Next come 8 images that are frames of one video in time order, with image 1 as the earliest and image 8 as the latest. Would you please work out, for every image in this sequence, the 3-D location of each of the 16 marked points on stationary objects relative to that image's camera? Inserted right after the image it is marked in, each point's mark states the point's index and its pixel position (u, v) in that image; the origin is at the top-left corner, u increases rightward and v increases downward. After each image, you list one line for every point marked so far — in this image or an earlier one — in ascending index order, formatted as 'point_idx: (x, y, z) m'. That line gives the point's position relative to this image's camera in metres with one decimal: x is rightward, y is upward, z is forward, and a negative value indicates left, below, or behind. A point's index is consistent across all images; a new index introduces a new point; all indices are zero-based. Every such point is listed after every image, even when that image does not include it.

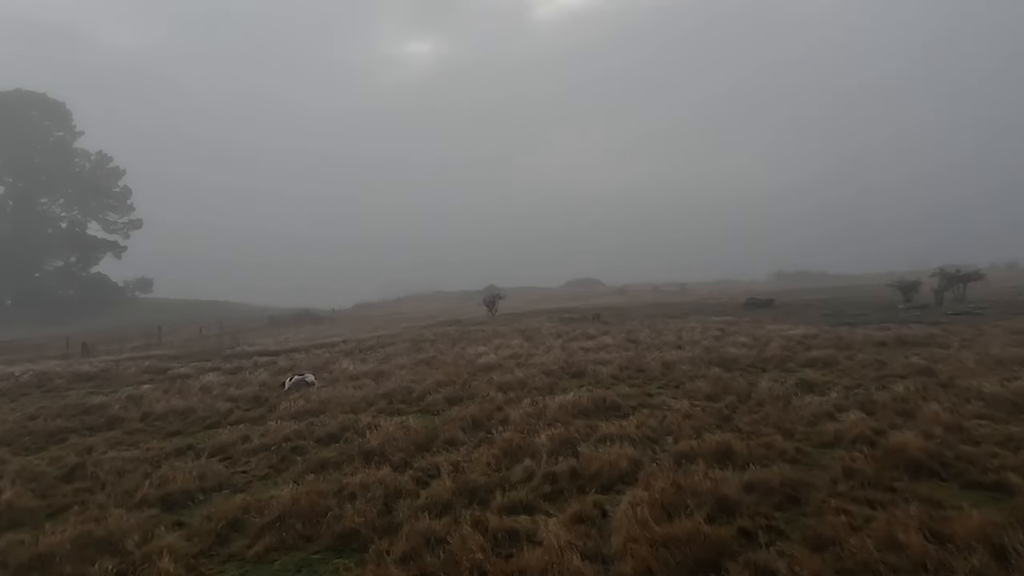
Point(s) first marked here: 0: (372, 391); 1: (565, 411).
0: (-3.0, -2.2, +14.3) m
1: (+0.8, -1.9, +10.6) m
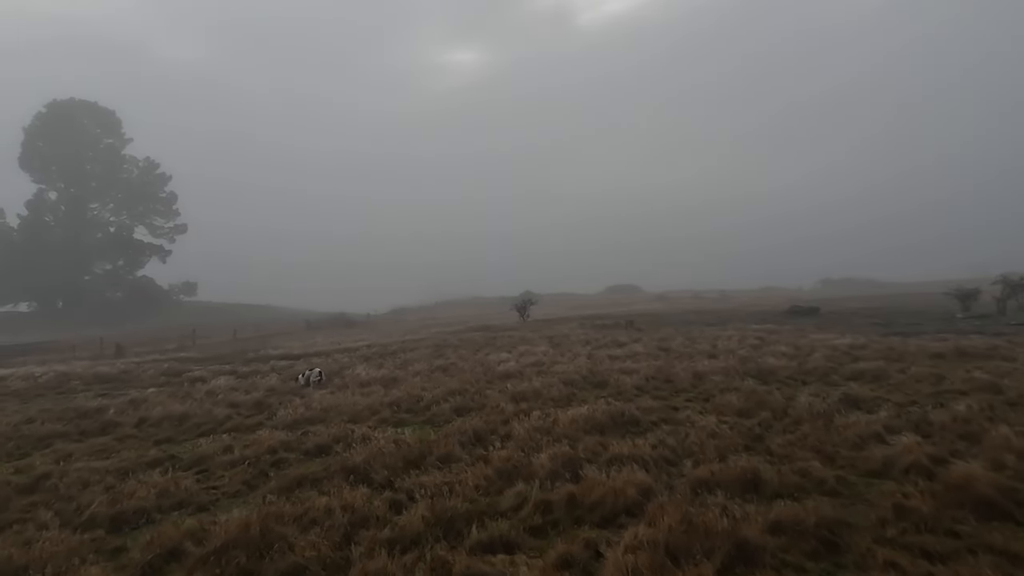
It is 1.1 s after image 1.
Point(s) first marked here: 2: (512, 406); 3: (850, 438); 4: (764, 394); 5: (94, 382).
0: (-2.6, -2.2, +13.5) m
1: (+0.9, -2.0, +9.6) m
2: (0.0, -2.0, +11.6) m
3: (+4.2, -1.8, +8.2) m
4: (+4.4, -1.9, +11.7) m
5: (-11.9, -2.7, +19.0) m
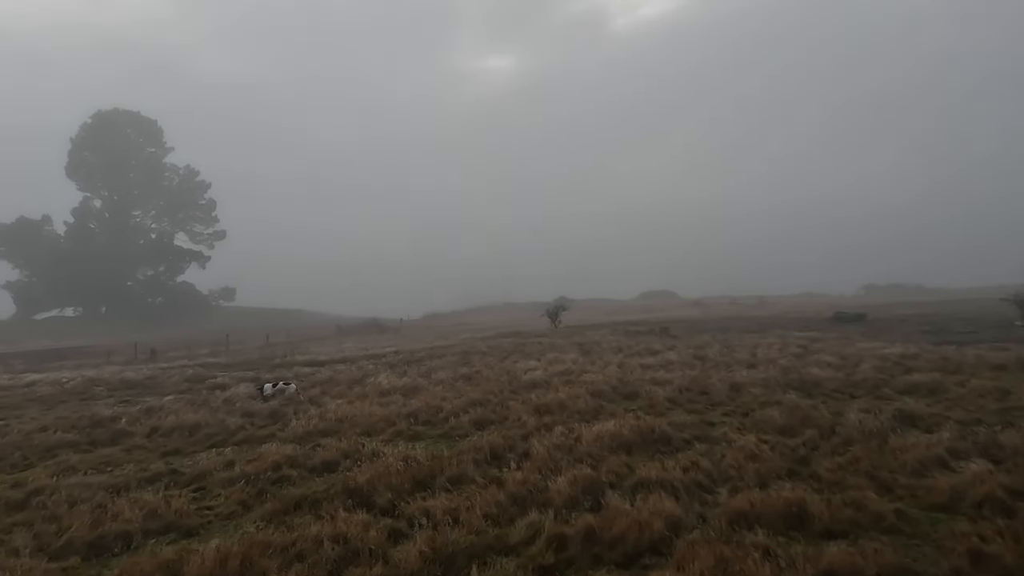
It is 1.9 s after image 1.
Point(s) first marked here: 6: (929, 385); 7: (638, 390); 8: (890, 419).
0: (-2.2, -2.3, +12.9) m
1: (+1.2, -2.1, +8.8) m
2: (+0.4, -2.1, +10.8) m
3: (+4.3, -1.9, +7.3) m
4: (+4.7, -1.9, +10.7) m
5: (-11.1, -2.8, +18.9) m
6: (+8.0, -1.9, +12.9) m
7: (+2.6, -2.1, +13.9) m
8: (+5.4, -1.9, +9.6) m
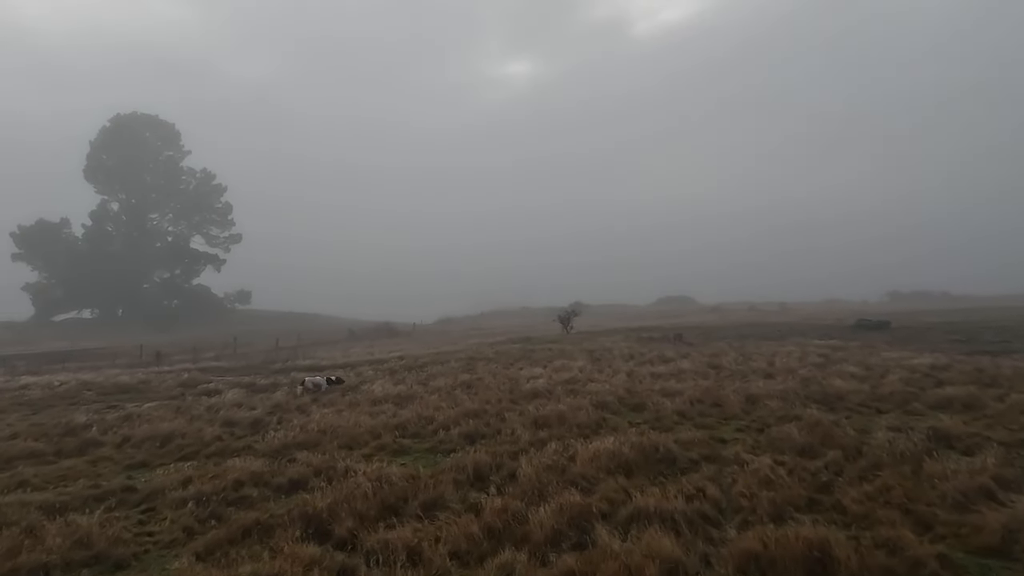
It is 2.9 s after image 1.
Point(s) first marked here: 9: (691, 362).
0: (-2.2, -2.4, +12.1) m
1: (+1.0, -2.1, +7.9) m
2: (+0.3, -2.2, +10.0) m
3: (+4.1, -2.0, +6.3) m
4: (+4.6, -2.0, +9.7) m
5: (-11.0, -2.9, +18.3) m
6: (+7.9, -2.0, +11.8) m
7: (+2.6, -2.2, +13.0) m
8: (+5.3, -2.0, +8.6) m
9: (+5.2, -2.2, +19.5) m
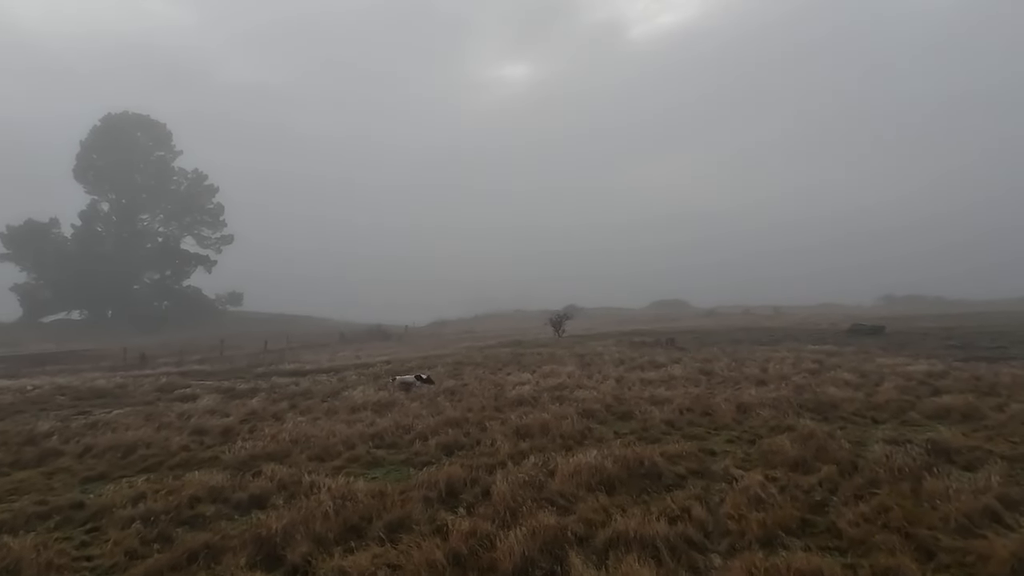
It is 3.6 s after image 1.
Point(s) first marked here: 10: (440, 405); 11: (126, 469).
0: (-2.5, -2.4, +11.6) m
1: (+0.7, -2.1, +7.5) m
2: (0.0, -2.2, +9.5) m
3: (+3.9, -2.0, +5.9) m
4: (+4.3, -2.1, +9.3) m
5: (-11.4, -2.9, +17.7) m
6: (+7.6, -2.1, +11.4) m
7: (+2.3, -2.3, +12.5) m
8: (+5.0, -2.0, +8.2) m
9: (+4.8, -2.3, +19.1) m
10: (-1.5, -2.4, +13.7) m
11: (-5.5, -2.6, +9.5) m
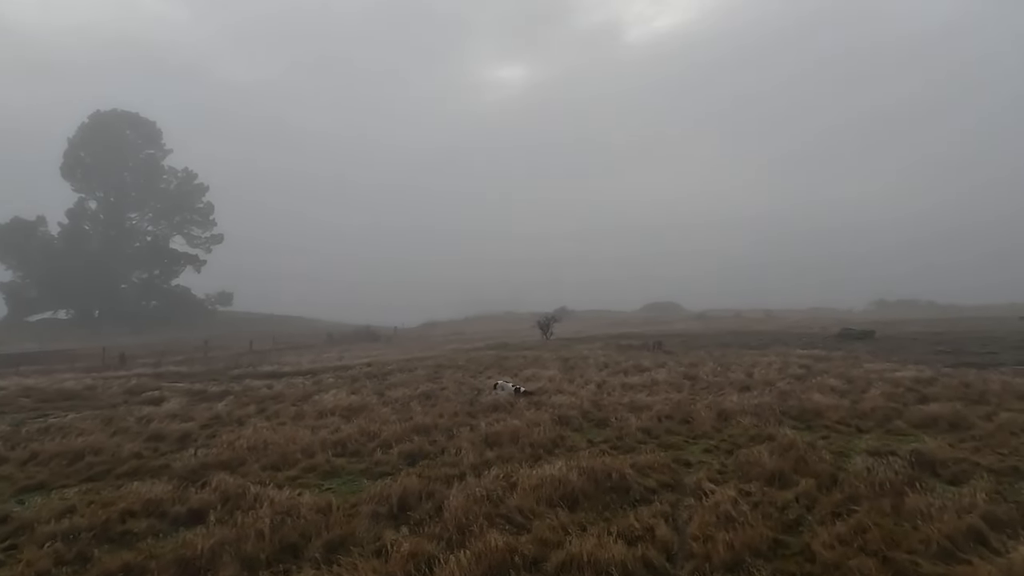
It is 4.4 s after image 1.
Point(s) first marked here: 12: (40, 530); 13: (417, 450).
0: (-3.0, -2.4, +11.1) m
1: (+0.3, -2.1, +7.0) m
2: (-0.5, -2.2, +9.0) m
3: (+3.4, -2.0, +5.4) m
4: (+3.9, -2.1, +8.9) m
5: (-11.9, -2.9, +17.2) m
6: (+7.2, -2.1, +11.0) m
7: (+1.8, -2.3, +12.1) m
8: (+4.6, -2.1, +7.8) m
9: (+4.3, -2.3, +18.6) m
10: (-2.0, -2.4, +13.2) m
11: (-5.9, -2.5, +9.0) m
12: (-4.4, -2.3, +6.3) m
13: (-1.4, -2.3, +9.7) m
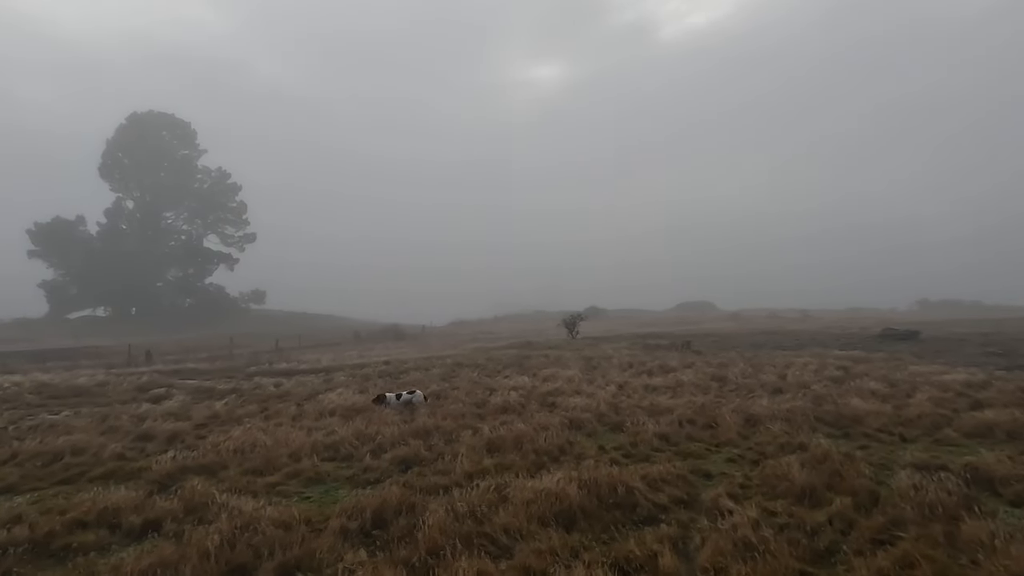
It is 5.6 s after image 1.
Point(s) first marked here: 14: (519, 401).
0: (-2.9, -2.3, +10.4) m
1: (+0.2, -2.0, +6.2) m
2: (-0.5, -2.1, +8.2) m
3: (+3.3, -1.9, +4.5) m
4: (+3.9, -2.0, +7.9) m
5: (-11.5, -2.7, +16.9) m
6: (+7.2, -2.0, +9.8) m
7: (+1.9, -2.2, +11.2) m
8: (+4.5, -2.0, +6.7) m
9: (+4.7, -2.2, +17.6) m
10: (-1.8, -2.3, +12.5) m
11: (-5.9, -2.4, +8.4) m
12: (-4.6, -2.2, +5.7) m
13: (-1.3, -2.2, +9.0) m
14: (+0.2, -2.3, +13.6) m
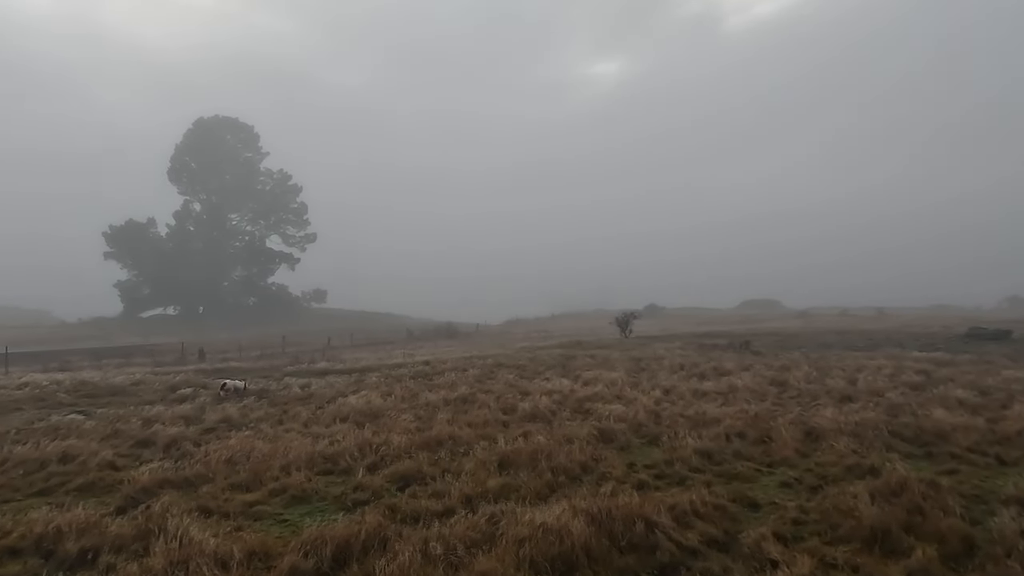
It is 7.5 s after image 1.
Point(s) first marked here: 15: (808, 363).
0: (-2.6, -2.2, +9.5) m
1: (+0.1, -2.0, +5.0) m
2: (-0.4, -2.1, +7.1) m
3: (+3.0, -1.9, +3.0) m
4: (+3.9, -1.9, +6.4) m
5: (-10.6, -2.7, +16.8) m
6: (+7.4, -1.9, +8.0) m
7: (+2.3, -2.1, +9.8) m
8: (+4.4, -1.9, +5.2) m
9: (+5.7, -2.1, +16.0) m
10: (-1.3, -2.2, +11.5) m
11: (-5.8, -2.4, +7.8) m
12: (-4.7, -2.1, +5.0) m
13: (-1.2, -2.2, +7.9) m
14: (+0.7, -2.2, +12.4) m
15: (+8.3, -2.1, +18.9) m
